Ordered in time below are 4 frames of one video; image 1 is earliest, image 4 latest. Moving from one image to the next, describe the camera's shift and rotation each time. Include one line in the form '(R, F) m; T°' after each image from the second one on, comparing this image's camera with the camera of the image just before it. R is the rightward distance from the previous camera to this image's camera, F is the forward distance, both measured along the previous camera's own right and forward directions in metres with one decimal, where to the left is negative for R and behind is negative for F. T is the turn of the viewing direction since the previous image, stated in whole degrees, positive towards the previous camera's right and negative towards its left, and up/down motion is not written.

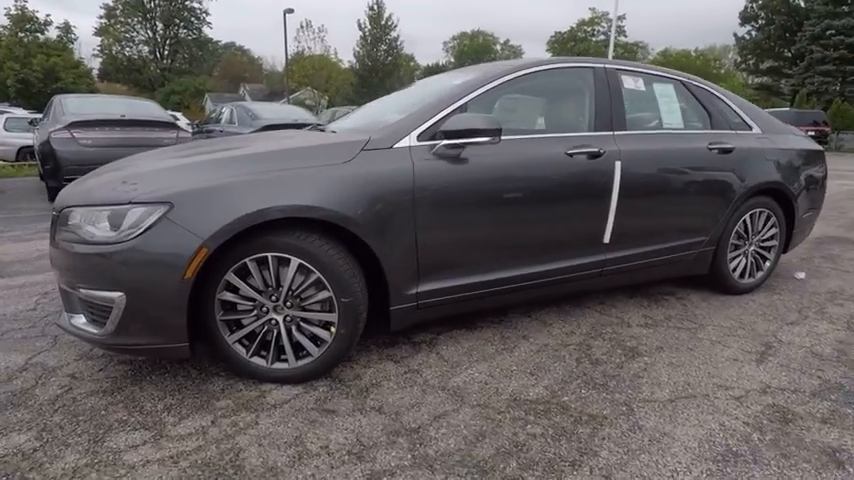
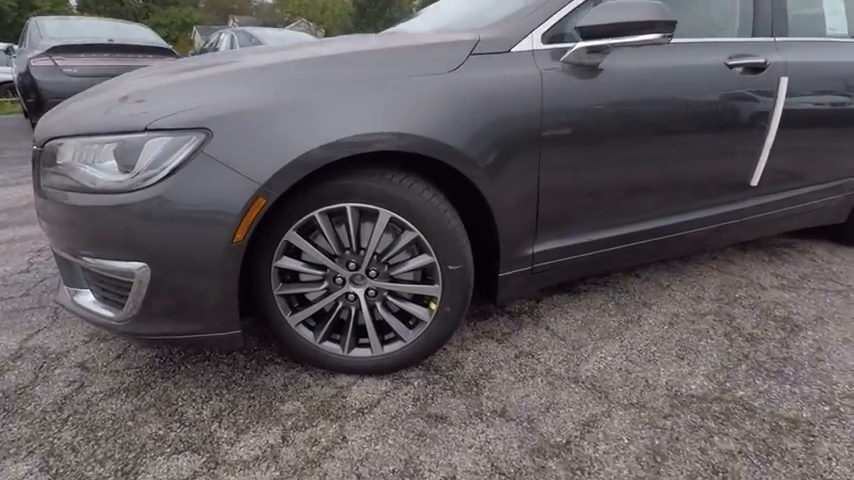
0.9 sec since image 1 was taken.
(-0.7, +1.0) m; 0°
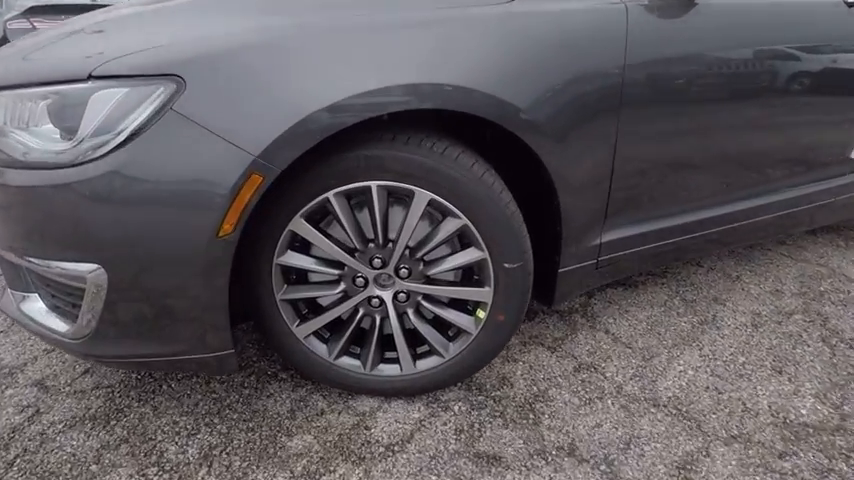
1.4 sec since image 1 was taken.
(-0.2, +0.6) m; 0°
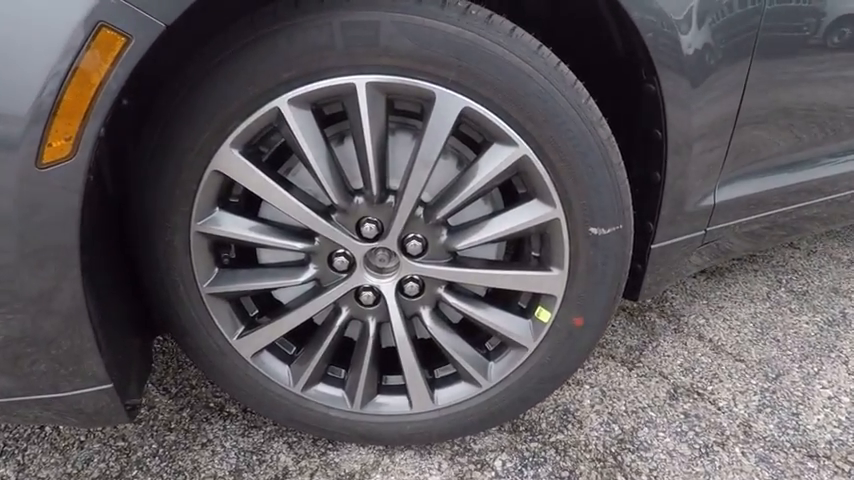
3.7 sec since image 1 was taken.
(-0.1, +0.8) m; 0°
